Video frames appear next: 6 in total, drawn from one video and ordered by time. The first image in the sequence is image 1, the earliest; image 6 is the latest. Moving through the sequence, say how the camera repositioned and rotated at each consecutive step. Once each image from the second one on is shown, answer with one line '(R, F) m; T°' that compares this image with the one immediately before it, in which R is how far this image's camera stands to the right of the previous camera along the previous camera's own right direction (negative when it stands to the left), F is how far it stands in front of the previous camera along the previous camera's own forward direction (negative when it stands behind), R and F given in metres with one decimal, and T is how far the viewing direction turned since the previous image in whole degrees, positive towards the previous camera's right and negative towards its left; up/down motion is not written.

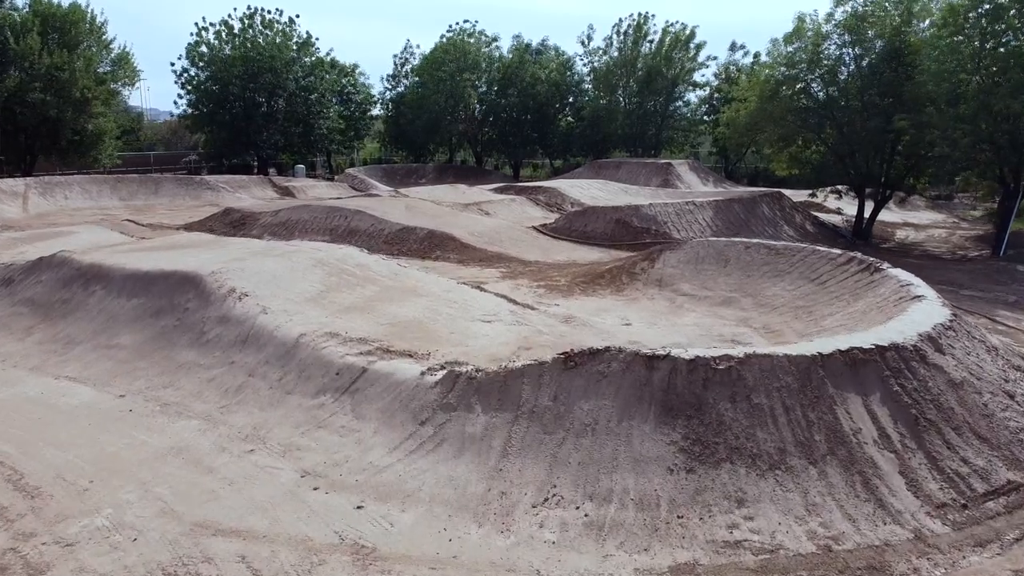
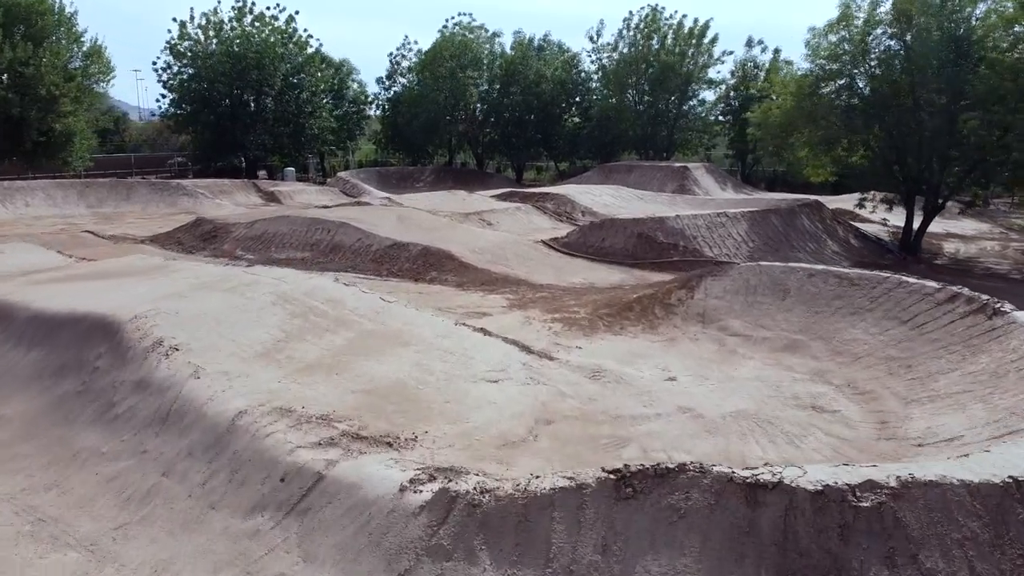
(-0.1, +2.6) m; 0°
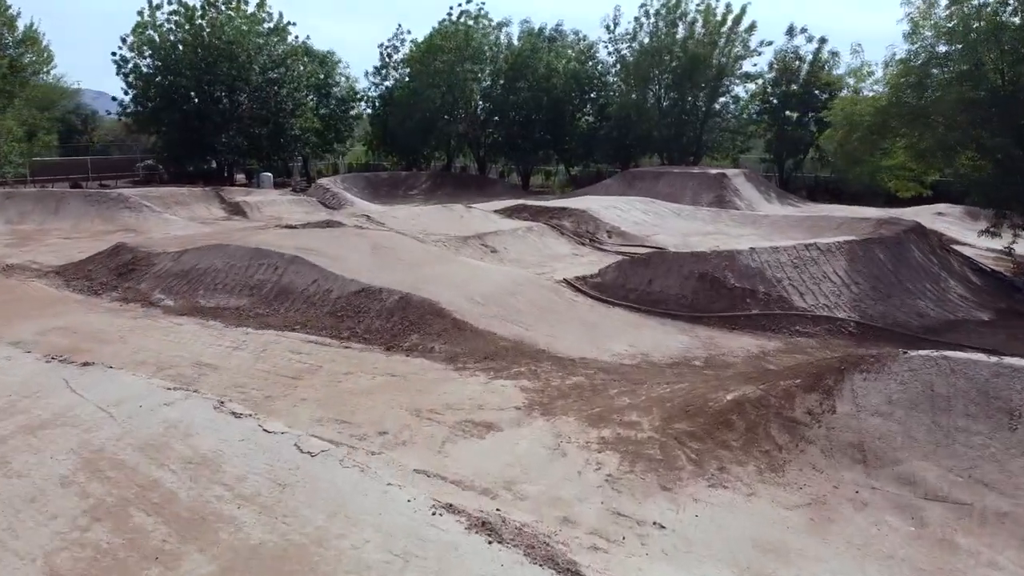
(-0.2, +4.8) m; 0°
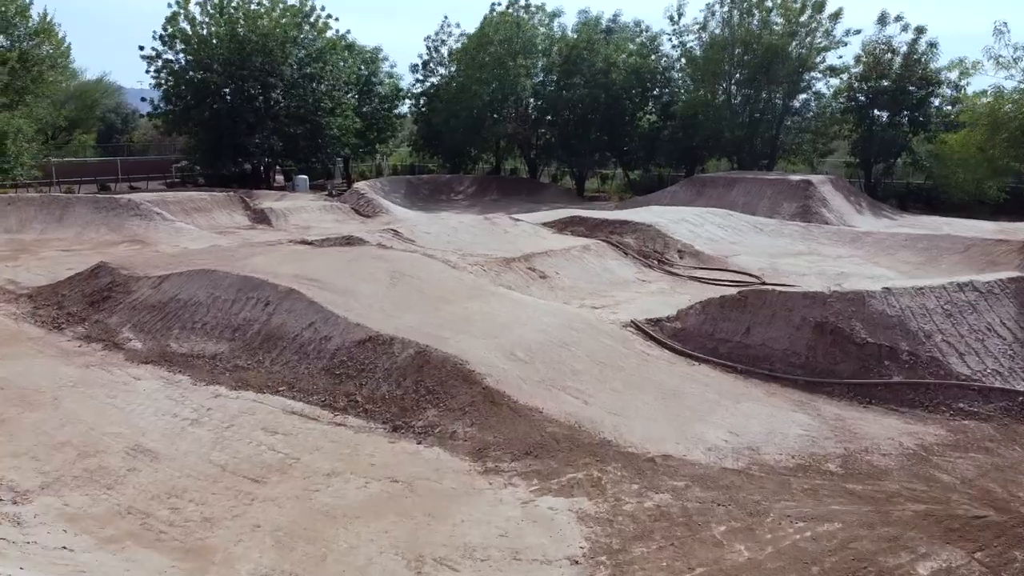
(0.0, +3.0) m; -4°
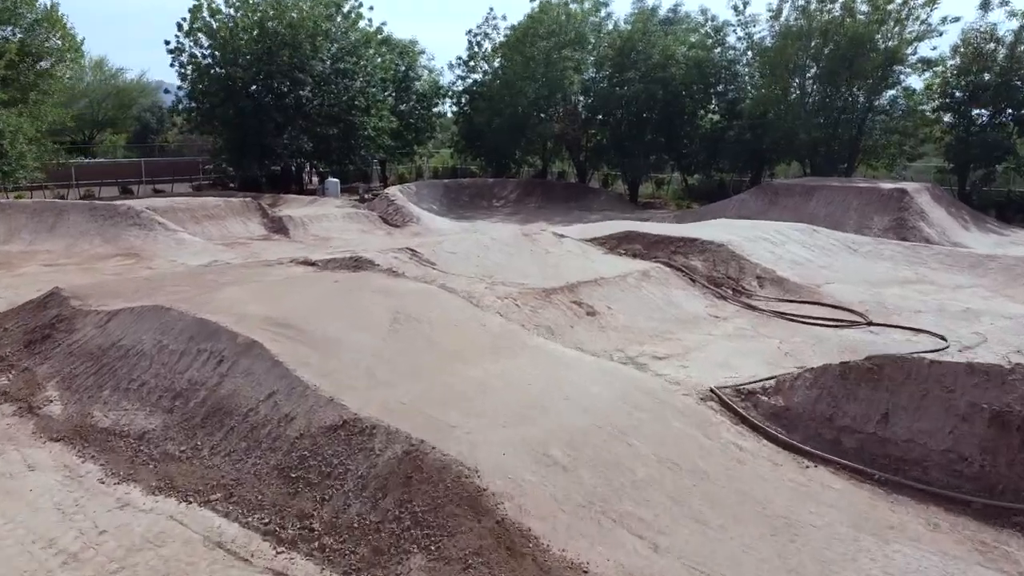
(+0.1, +2.9) m; -3°
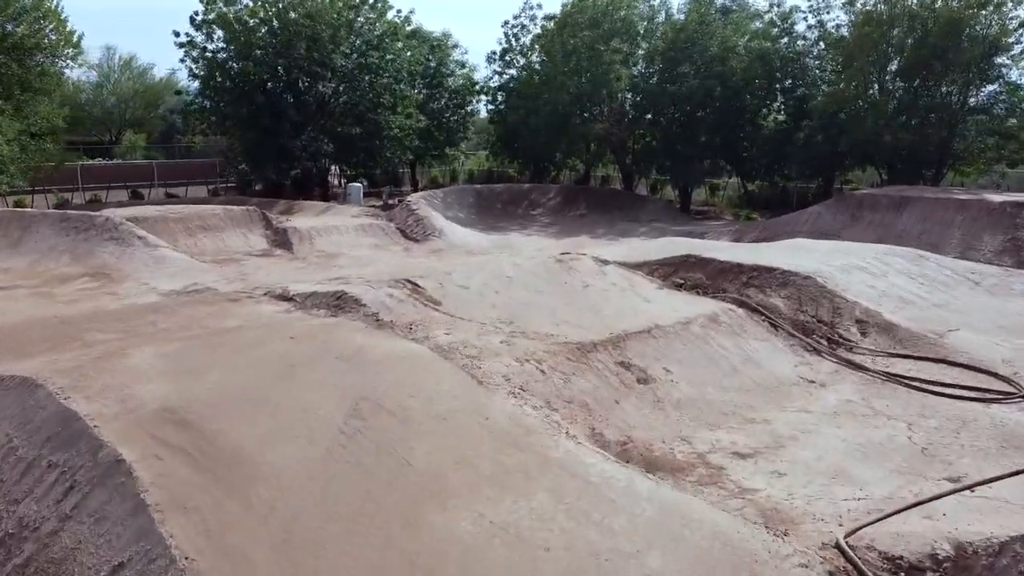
(+0.2, +3.0) m; -3°
